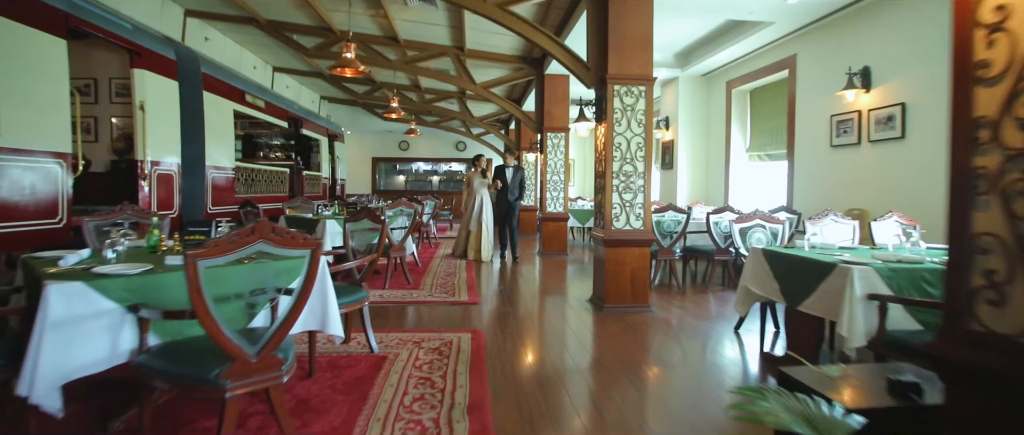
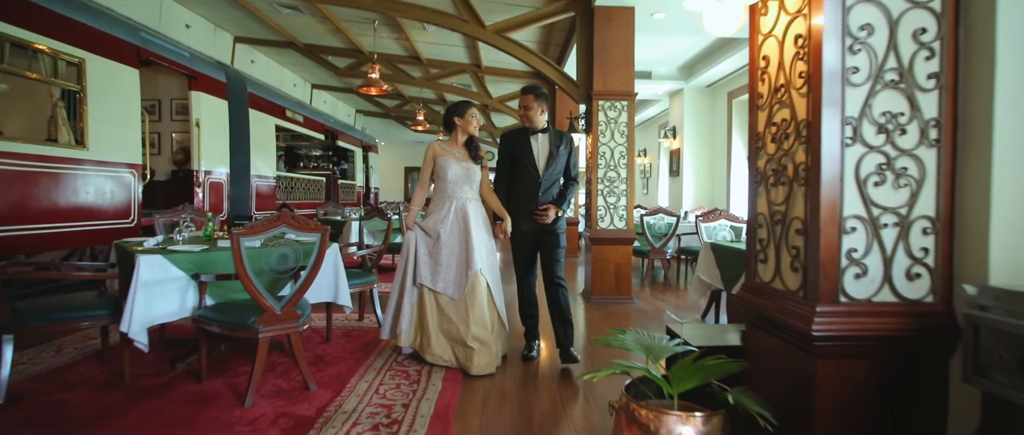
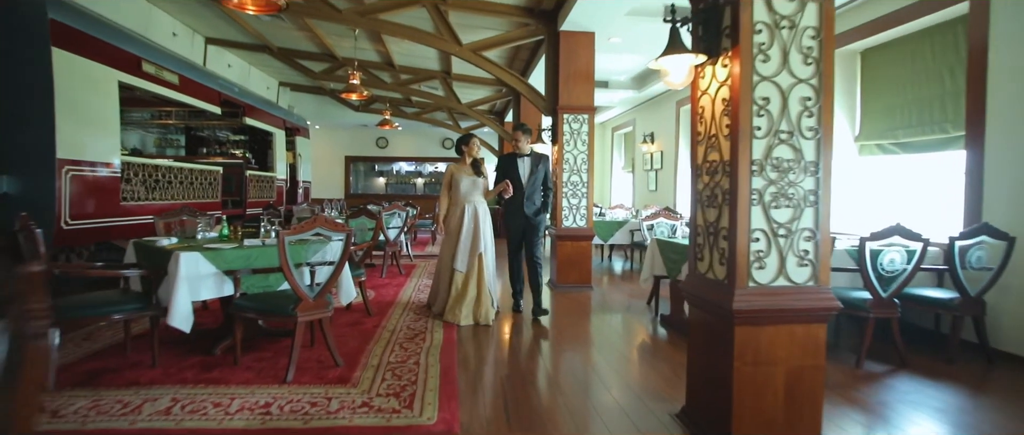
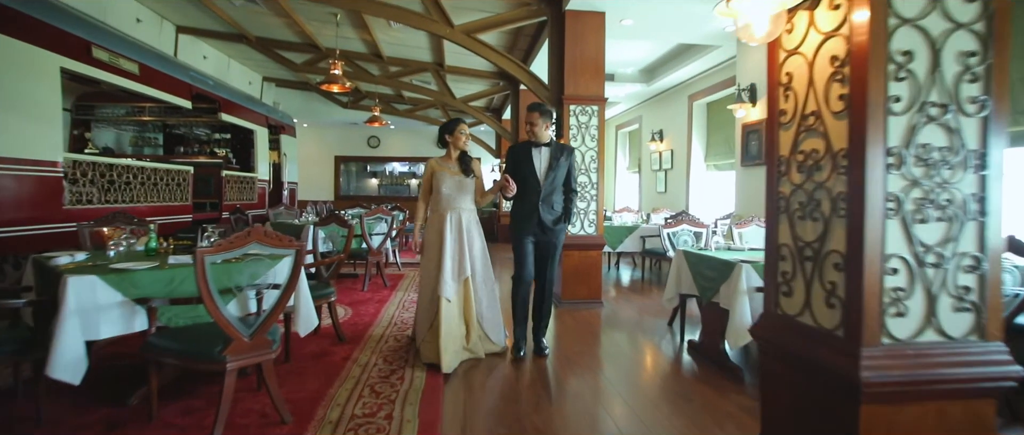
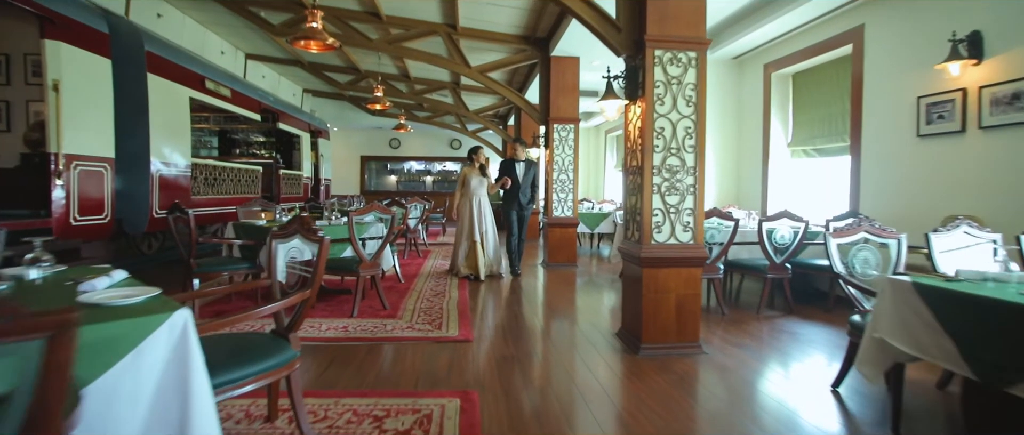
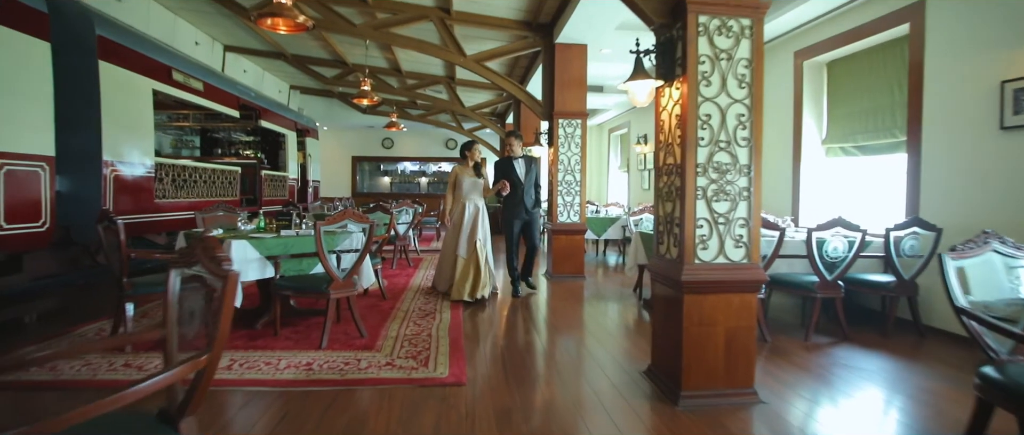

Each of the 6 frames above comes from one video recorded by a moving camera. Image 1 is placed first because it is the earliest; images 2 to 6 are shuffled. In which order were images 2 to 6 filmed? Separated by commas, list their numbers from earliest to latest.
5, 6, 3, 4, 2
